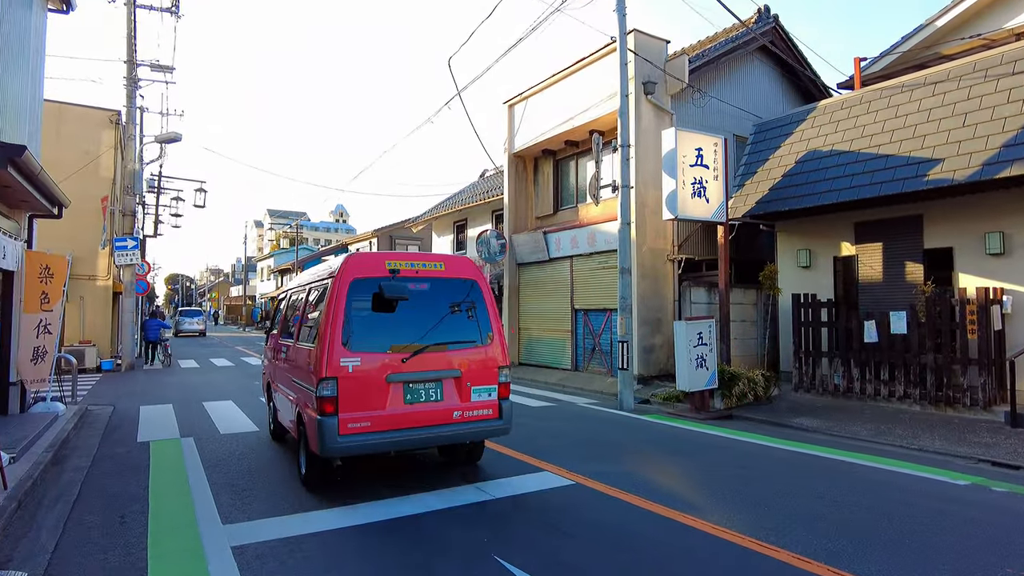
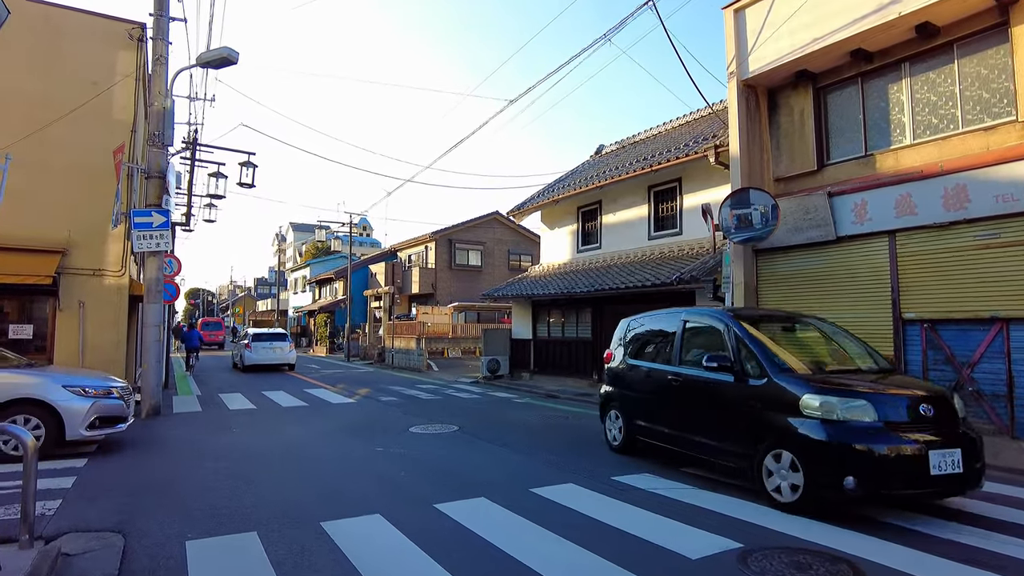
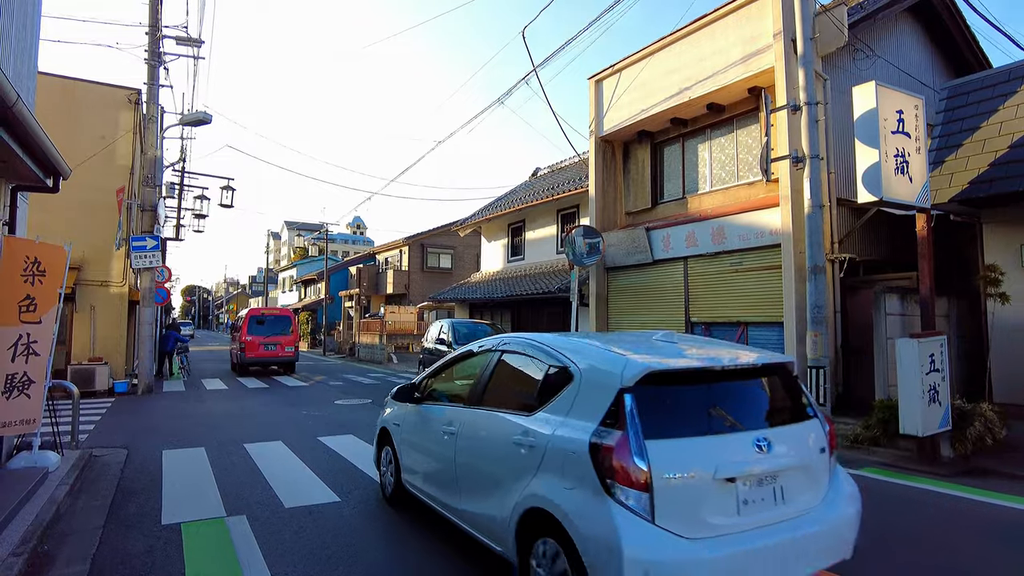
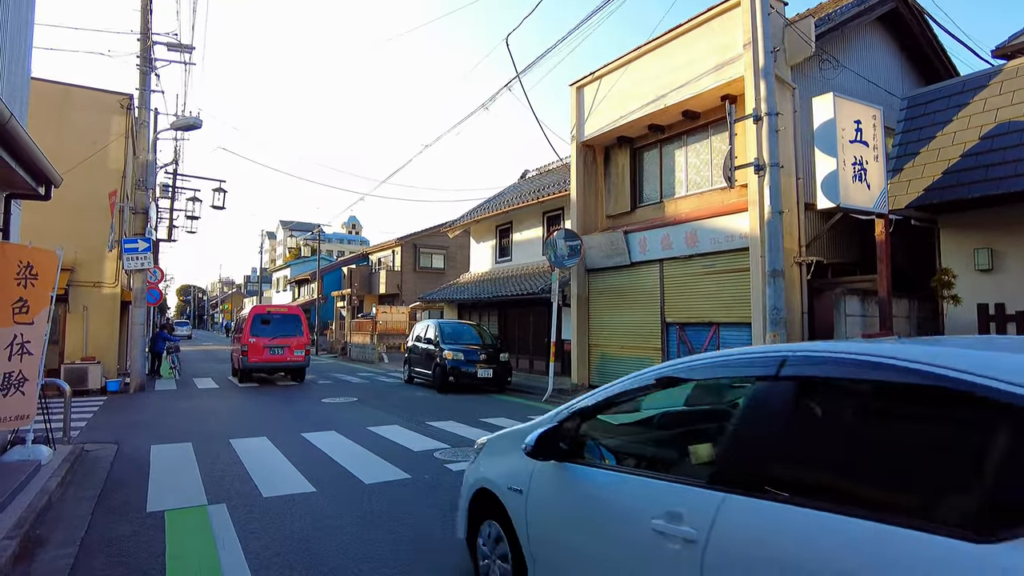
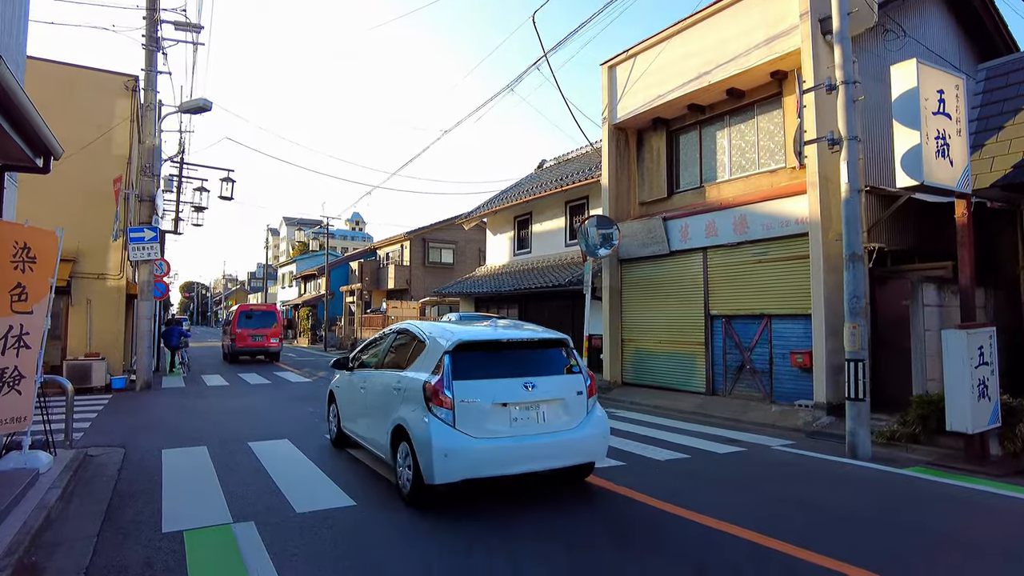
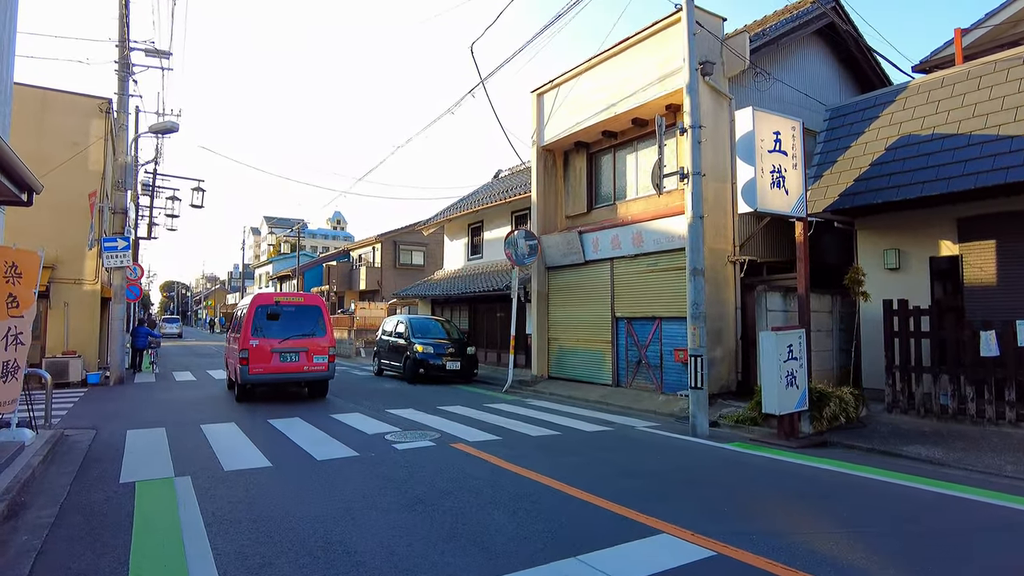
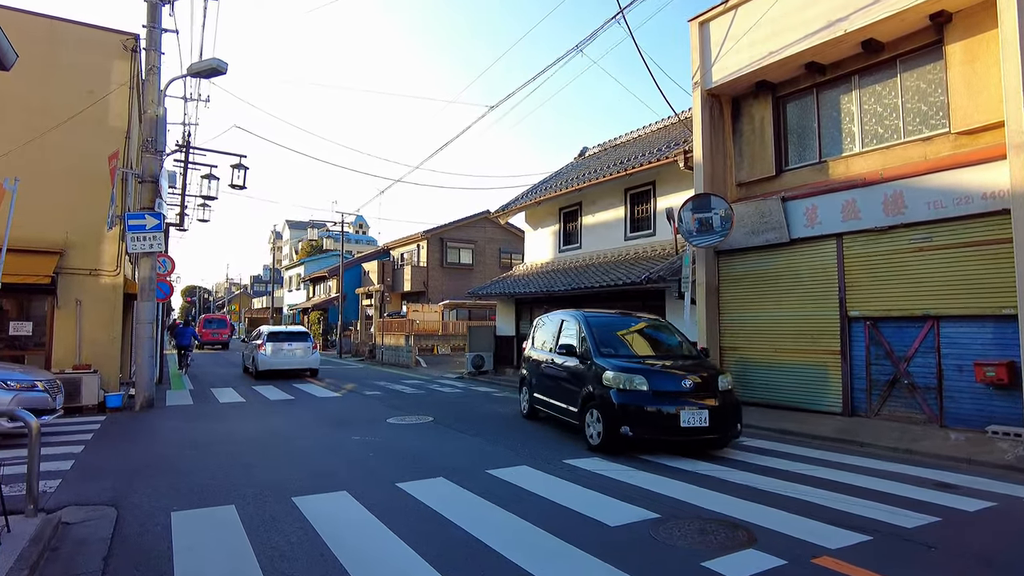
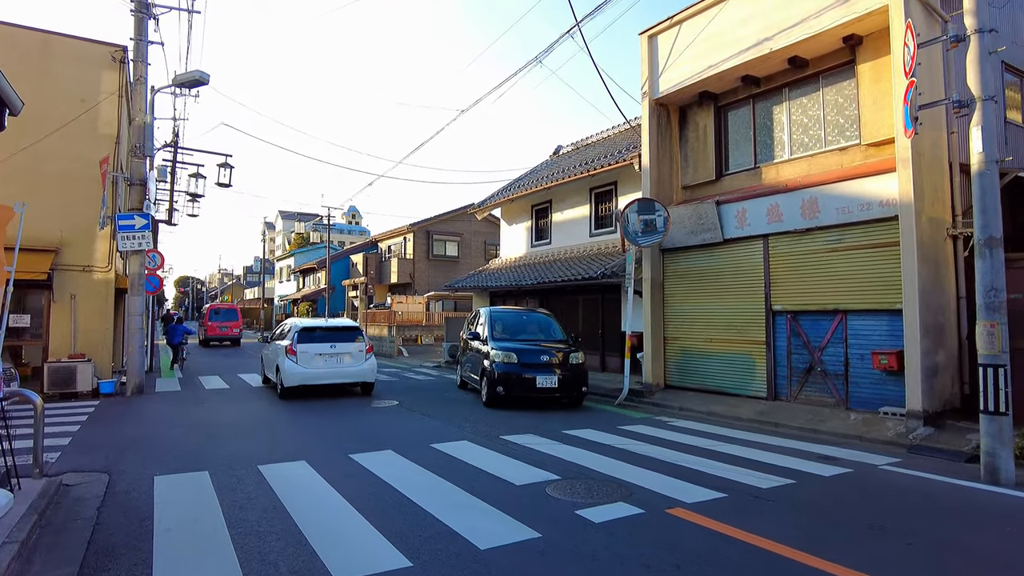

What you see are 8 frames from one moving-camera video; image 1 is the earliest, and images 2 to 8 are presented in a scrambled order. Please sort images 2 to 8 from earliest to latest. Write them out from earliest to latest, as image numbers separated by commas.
6, 4, 3, 5, 8, 7, 2
